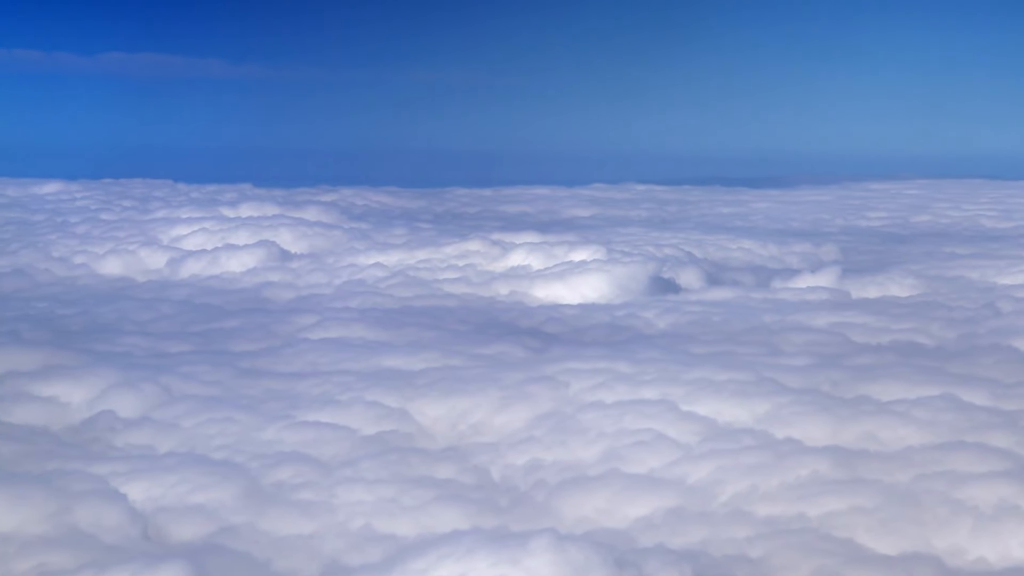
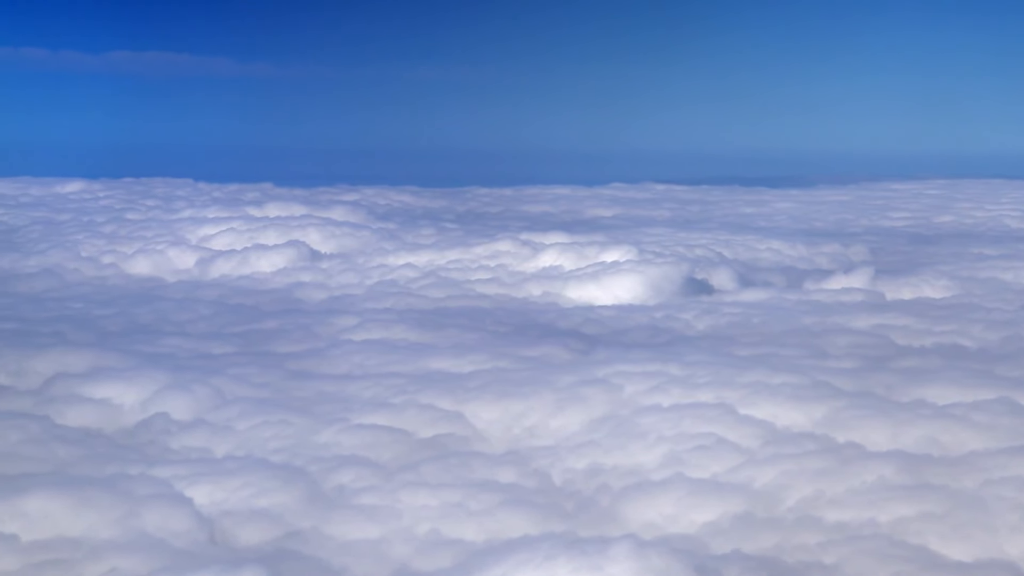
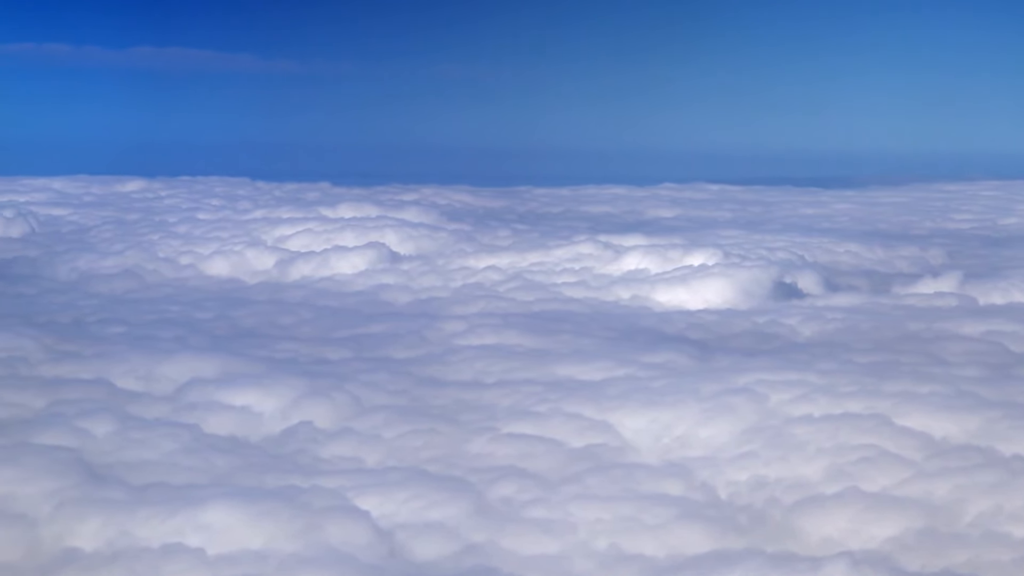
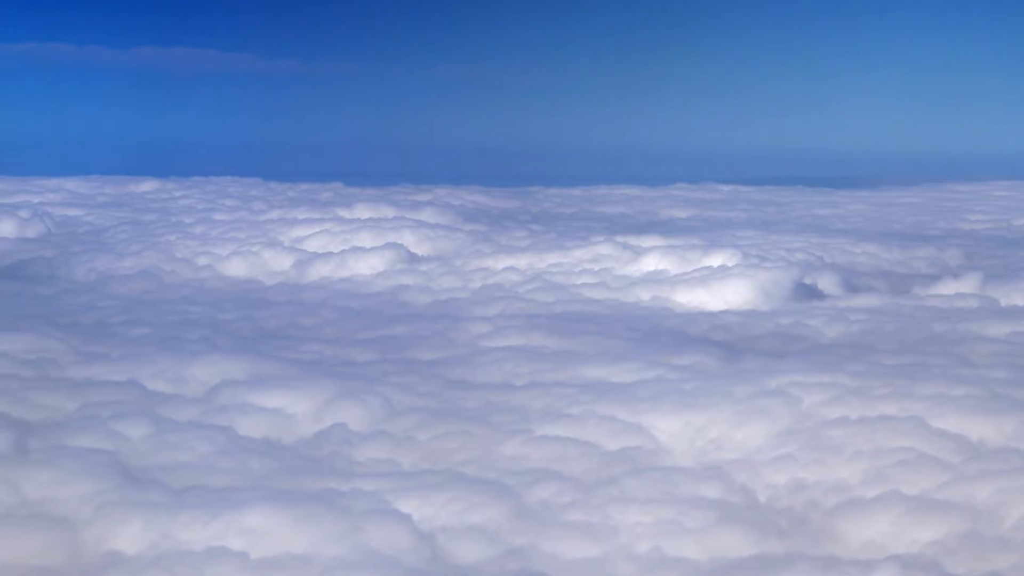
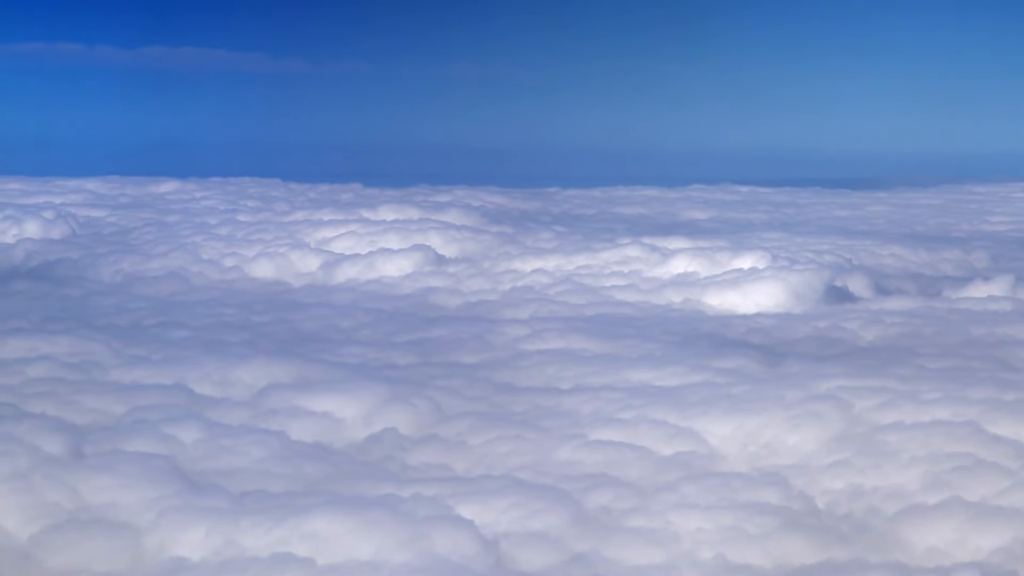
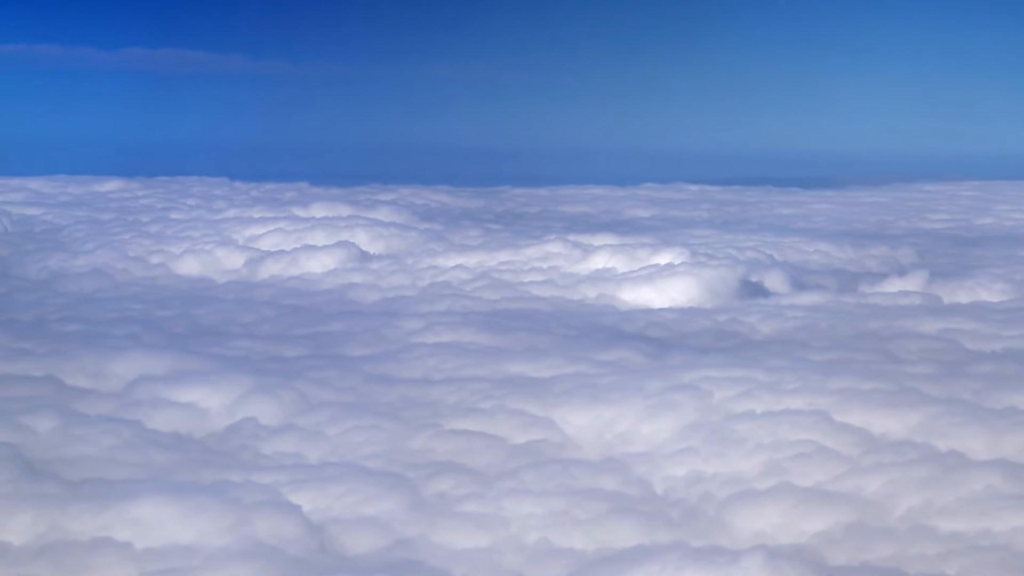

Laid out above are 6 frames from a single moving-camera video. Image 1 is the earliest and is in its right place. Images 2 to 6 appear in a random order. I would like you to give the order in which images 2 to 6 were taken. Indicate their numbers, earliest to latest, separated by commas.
2, 6, 3, 4, 5
